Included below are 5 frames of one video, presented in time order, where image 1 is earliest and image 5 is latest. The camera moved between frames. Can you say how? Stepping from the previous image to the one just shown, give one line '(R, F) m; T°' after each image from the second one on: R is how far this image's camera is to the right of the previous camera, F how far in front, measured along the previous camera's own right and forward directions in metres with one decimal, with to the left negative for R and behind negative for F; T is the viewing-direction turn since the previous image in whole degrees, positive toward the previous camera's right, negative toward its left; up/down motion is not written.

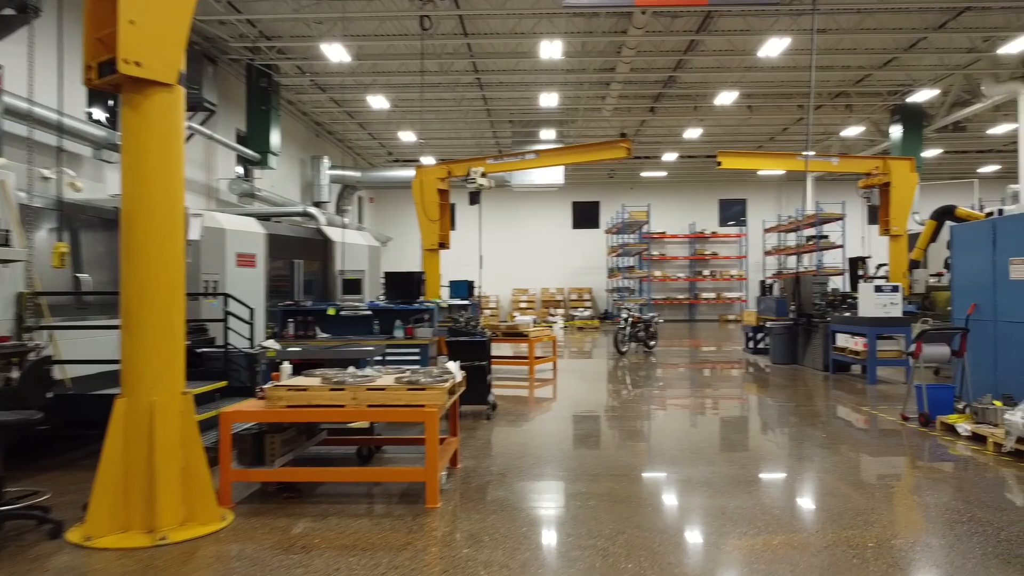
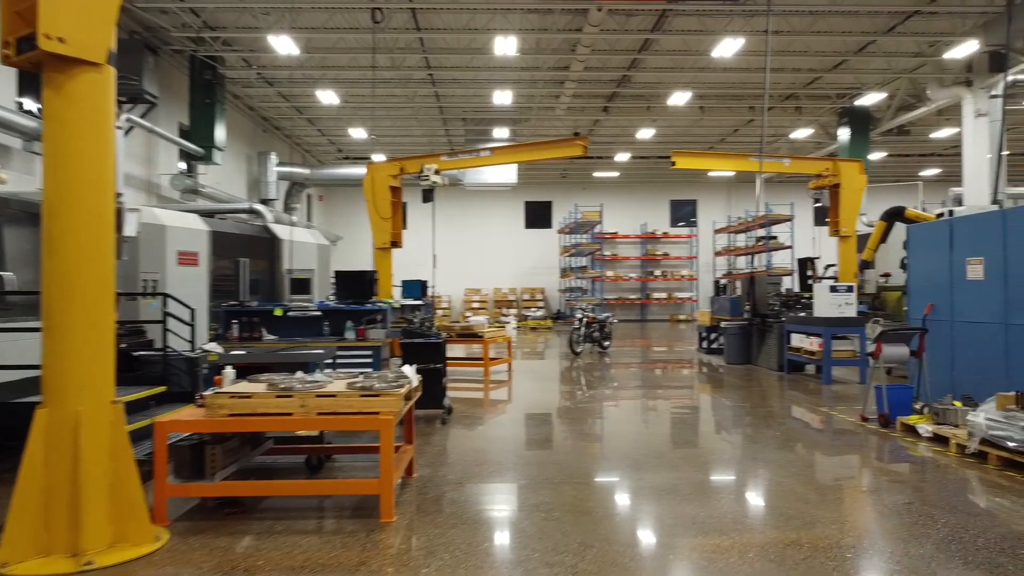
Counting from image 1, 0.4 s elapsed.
(-0.1, +0.2) m; +5°
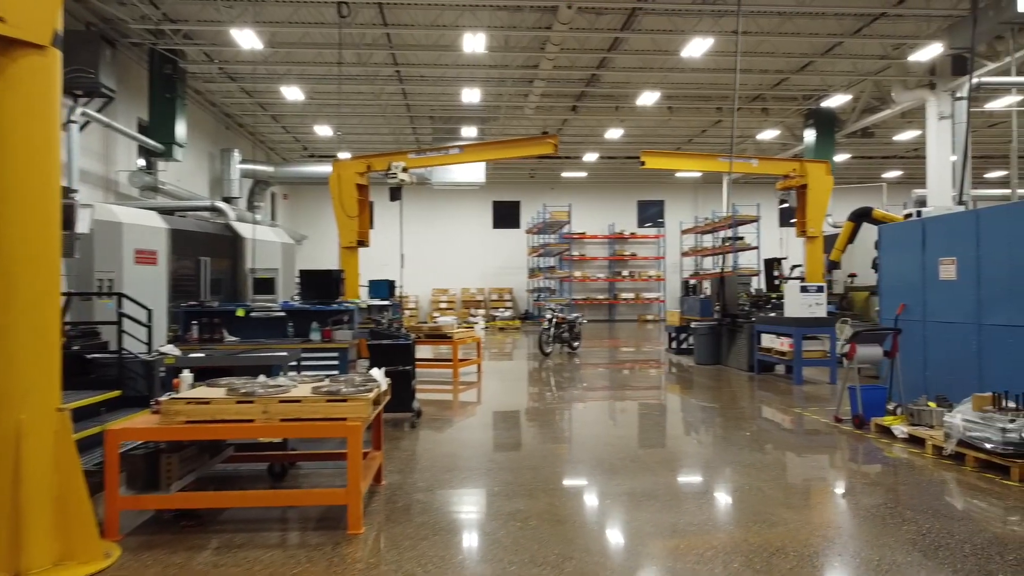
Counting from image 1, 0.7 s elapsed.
(0.0, +0.2) m; +3°
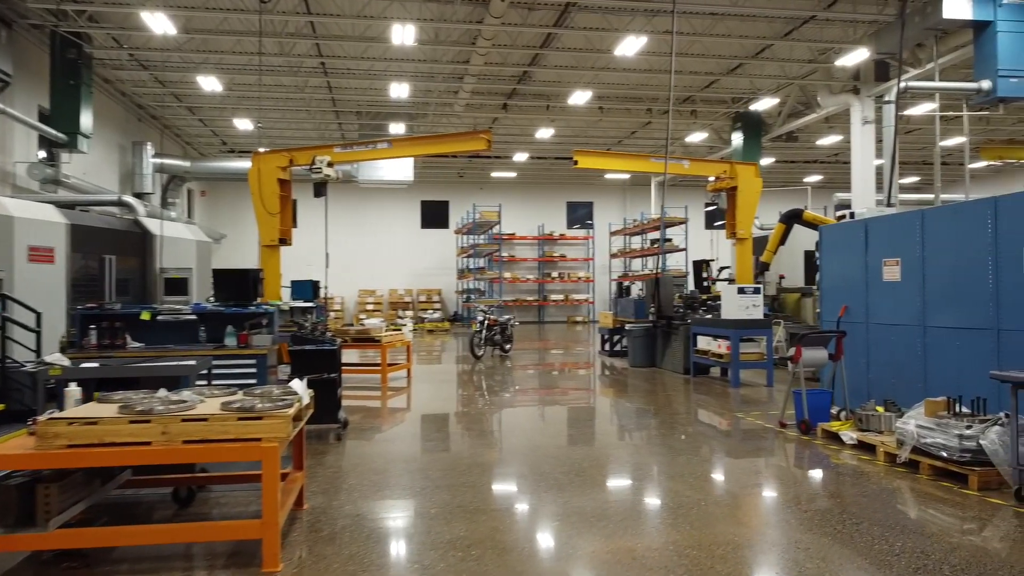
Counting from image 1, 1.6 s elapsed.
(0.0, +0.4) m; +7°
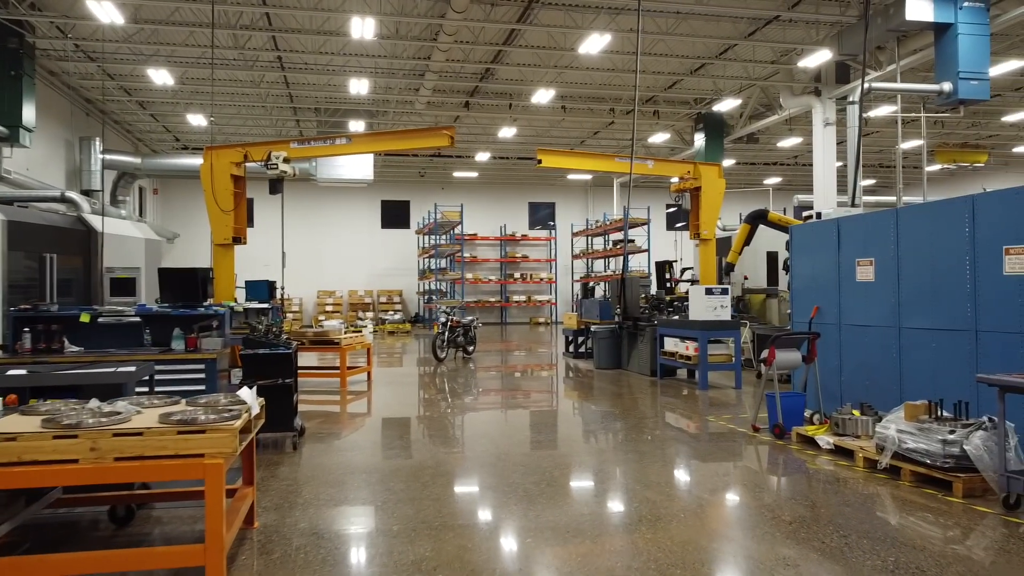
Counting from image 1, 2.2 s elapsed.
(0.0, +0.2) m; +4°
